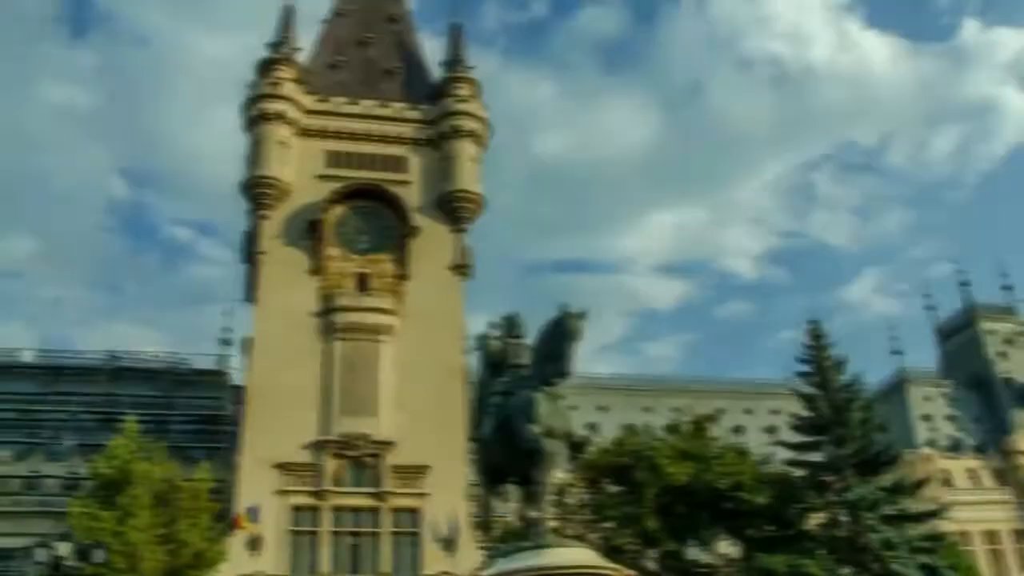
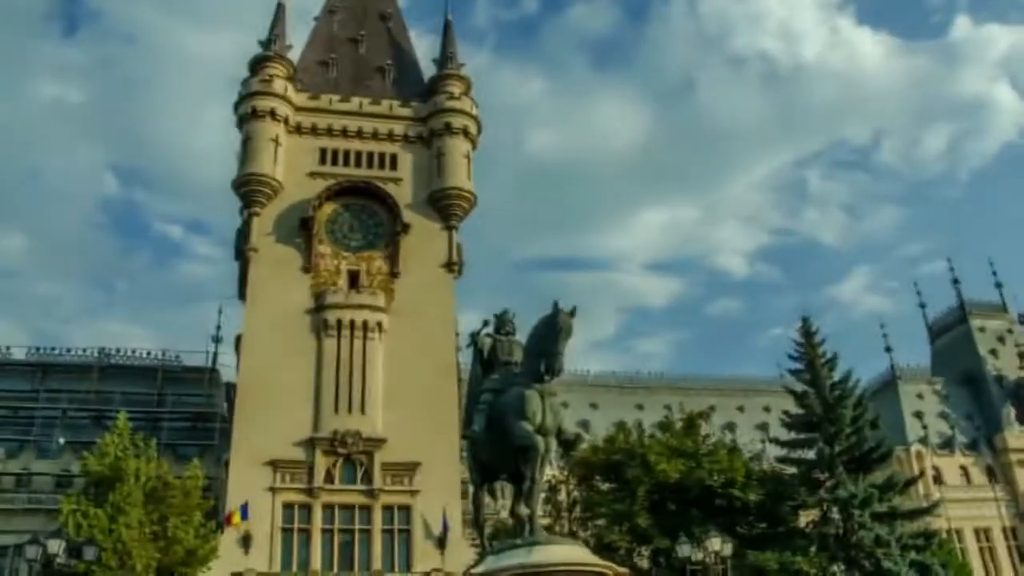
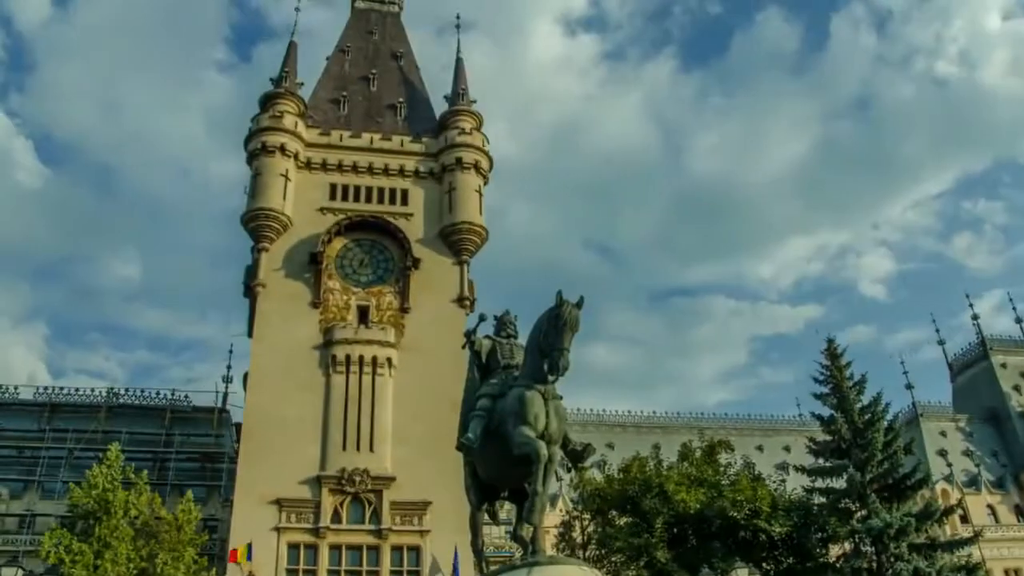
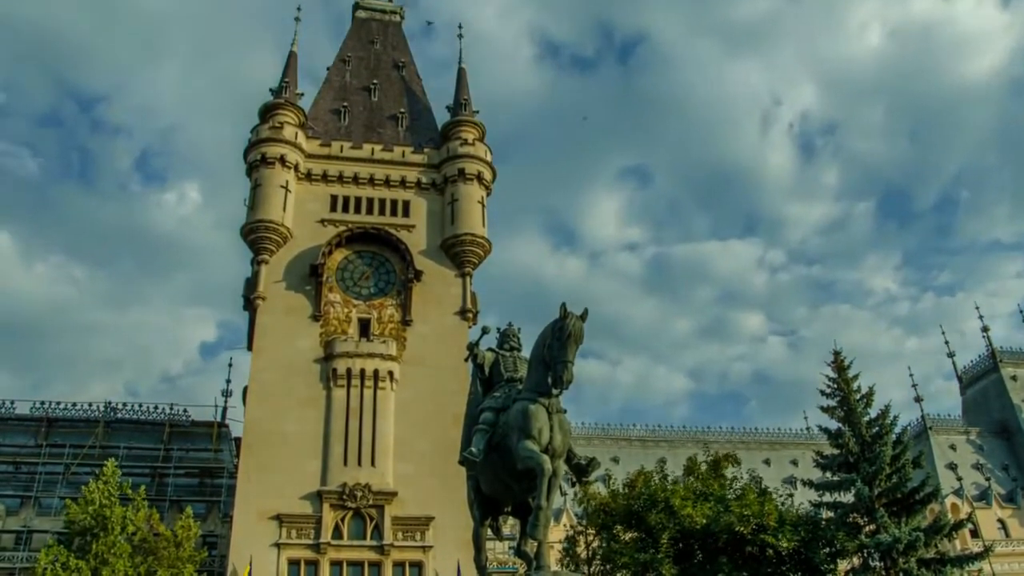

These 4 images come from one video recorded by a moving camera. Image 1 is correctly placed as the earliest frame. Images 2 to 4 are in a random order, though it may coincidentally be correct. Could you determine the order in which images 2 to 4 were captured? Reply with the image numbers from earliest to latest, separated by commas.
2, 3, 4
